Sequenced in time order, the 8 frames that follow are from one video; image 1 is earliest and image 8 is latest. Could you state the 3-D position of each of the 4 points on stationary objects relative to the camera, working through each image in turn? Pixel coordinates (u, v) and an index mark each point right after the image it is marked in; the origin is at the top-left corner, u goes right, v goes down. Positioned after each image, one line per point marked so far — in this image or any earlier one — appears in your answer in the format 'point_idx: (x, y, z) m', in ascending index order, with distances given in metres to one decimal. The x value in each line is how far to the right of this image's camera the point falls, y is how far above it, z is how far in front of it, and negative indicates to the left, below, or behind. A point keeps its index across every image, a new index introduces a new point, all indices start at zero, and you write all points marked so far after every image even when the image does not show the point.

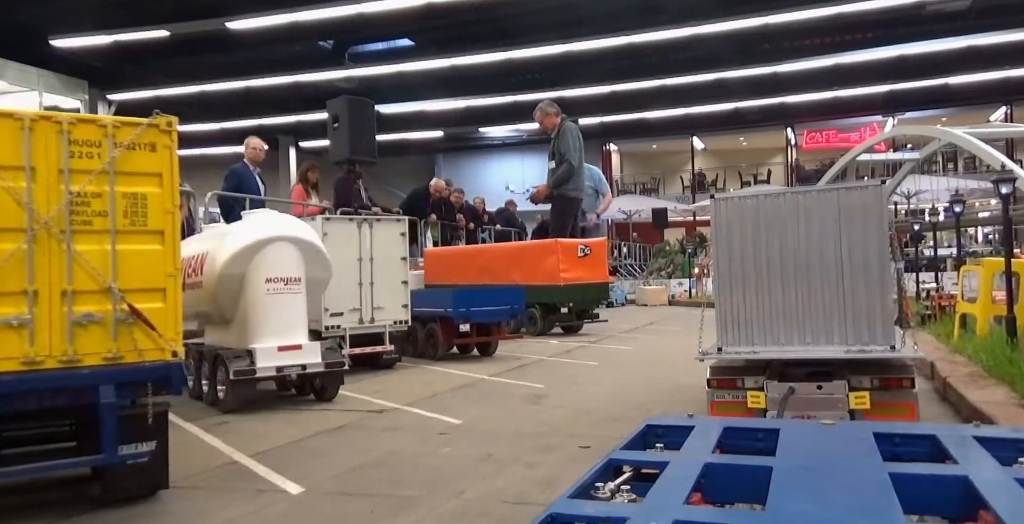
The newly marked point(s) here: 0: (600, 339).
0: (+1.3, -1.2, +11.3) m
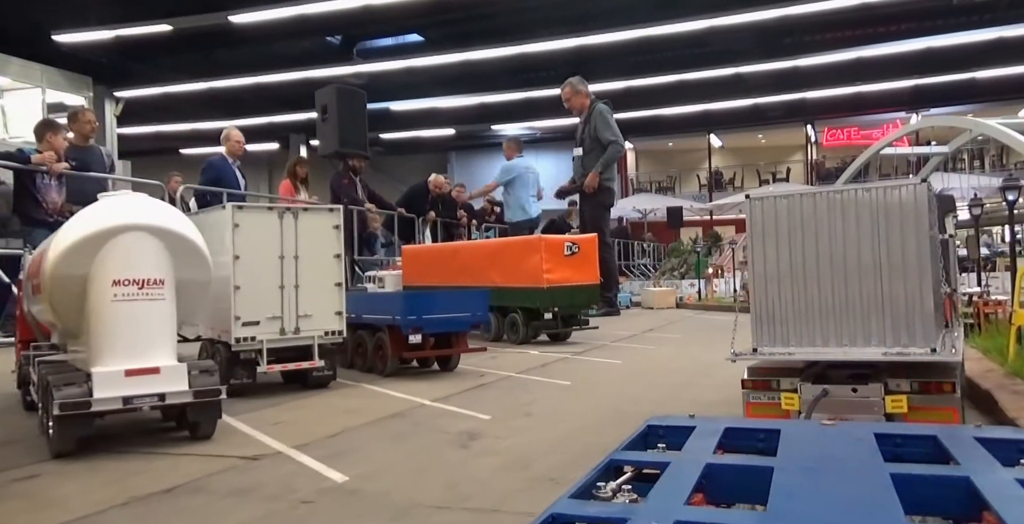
0: (+1.0, -1.2, +10.0) m
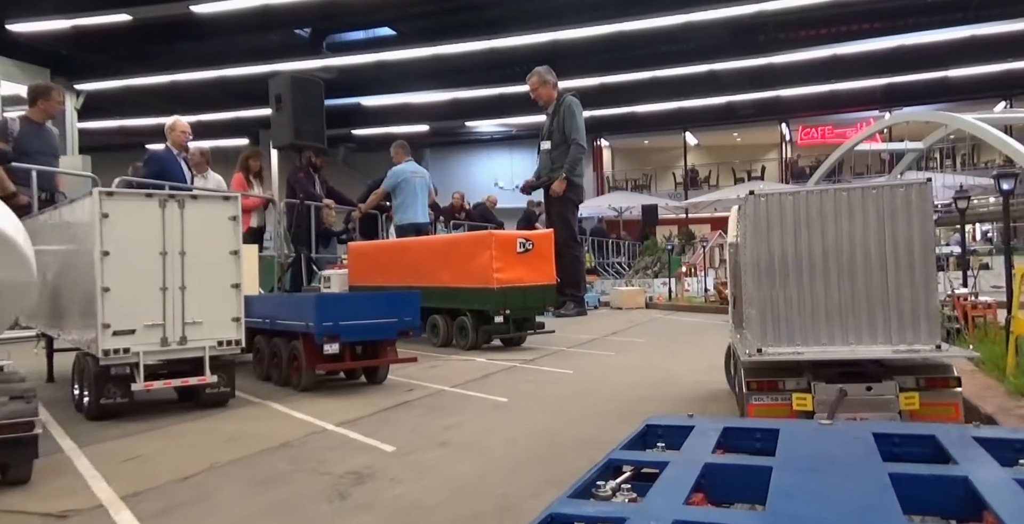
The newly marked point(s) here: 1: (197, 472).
0: (+0.3, -1.2, +9.1) m
1: (-1.7, -1.2, +4.0) m
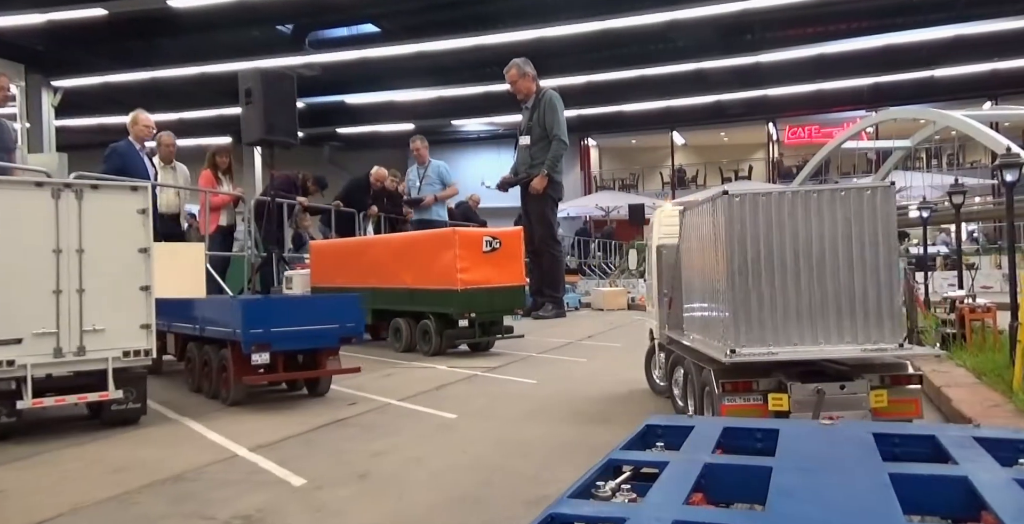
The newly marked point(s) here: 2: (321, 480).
0: (-0.1, -1.2, +8.4) m
1: (-2.1, -1.2, +3.3) m
2: (-1.0, -1.1, +3.7) m
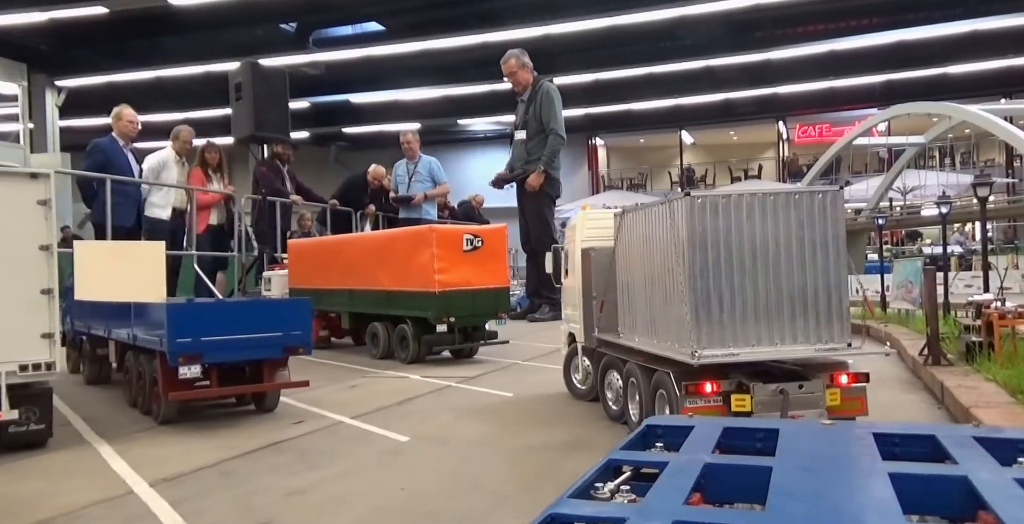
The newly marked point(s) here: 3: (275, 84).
0: (-0.3, -1.2, +7.8) m
1: (-2.3, -1.1, +2.6) m
2: (-1.2, -1.1, +3.0) m
3: (-6.2, +4.7, +18.8) m
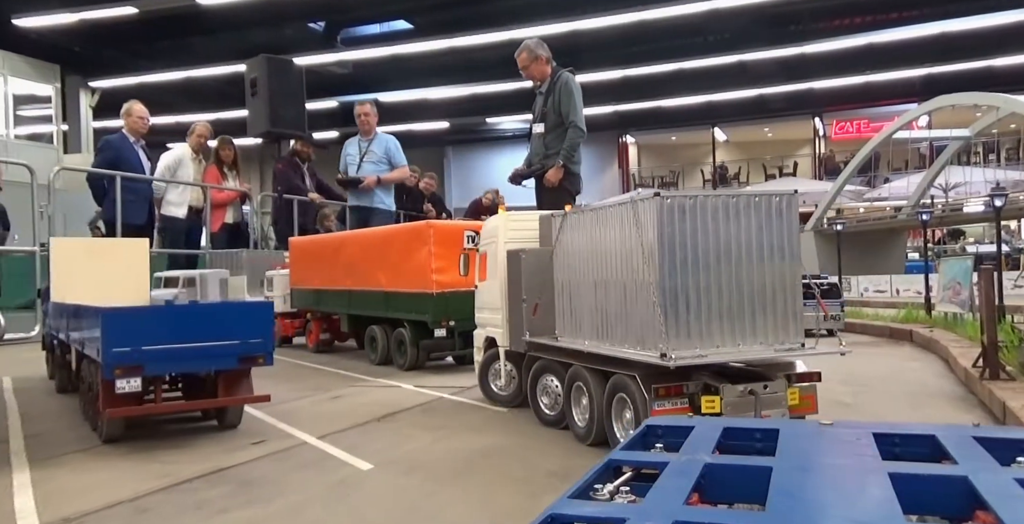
0: (-0.3, -1.2, +7.1) m
1: (-2.5, -1.1, +2.1) m
2: (-1.4, -1.1, +2.4) m
3: (-5.7, +4.7, +18.3) m
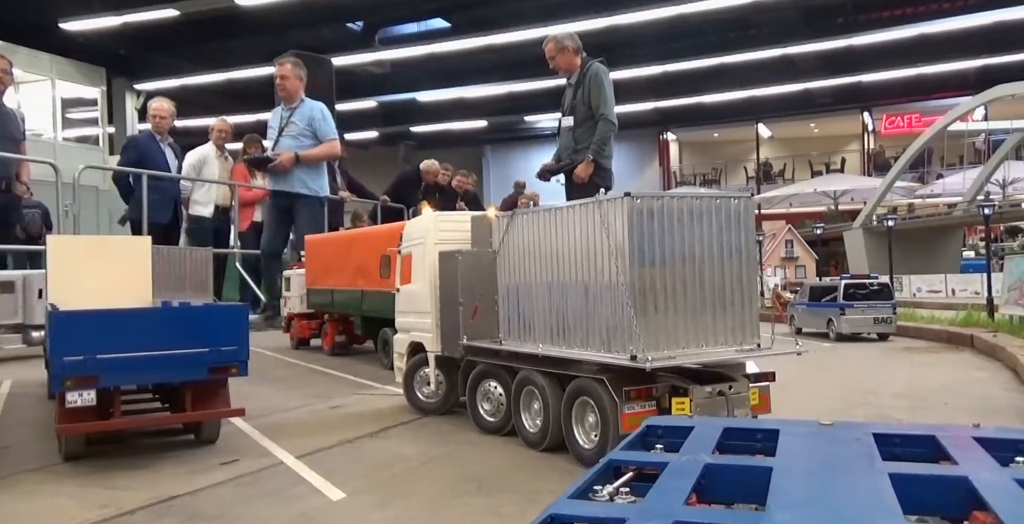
0: (-0.1, -1.2, +6.6) m
1: (-2.7, -1.1, +1.7) m
2: (-1.5, -1.1, +2.0) m
3: (-4.9, +4.7, +18.1) m
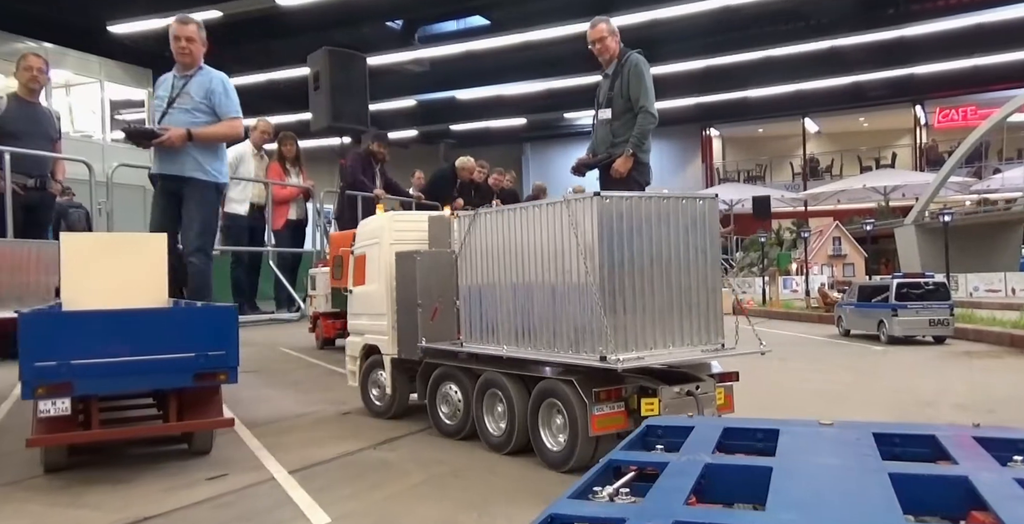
0: (+0.1, -1.1, +6.2) m
1: (-2.7, -1.1, +1.4) m
2: (-1.6, -1.1, +1.6) m
3: (-4.1, +4.8, +17.9) m
